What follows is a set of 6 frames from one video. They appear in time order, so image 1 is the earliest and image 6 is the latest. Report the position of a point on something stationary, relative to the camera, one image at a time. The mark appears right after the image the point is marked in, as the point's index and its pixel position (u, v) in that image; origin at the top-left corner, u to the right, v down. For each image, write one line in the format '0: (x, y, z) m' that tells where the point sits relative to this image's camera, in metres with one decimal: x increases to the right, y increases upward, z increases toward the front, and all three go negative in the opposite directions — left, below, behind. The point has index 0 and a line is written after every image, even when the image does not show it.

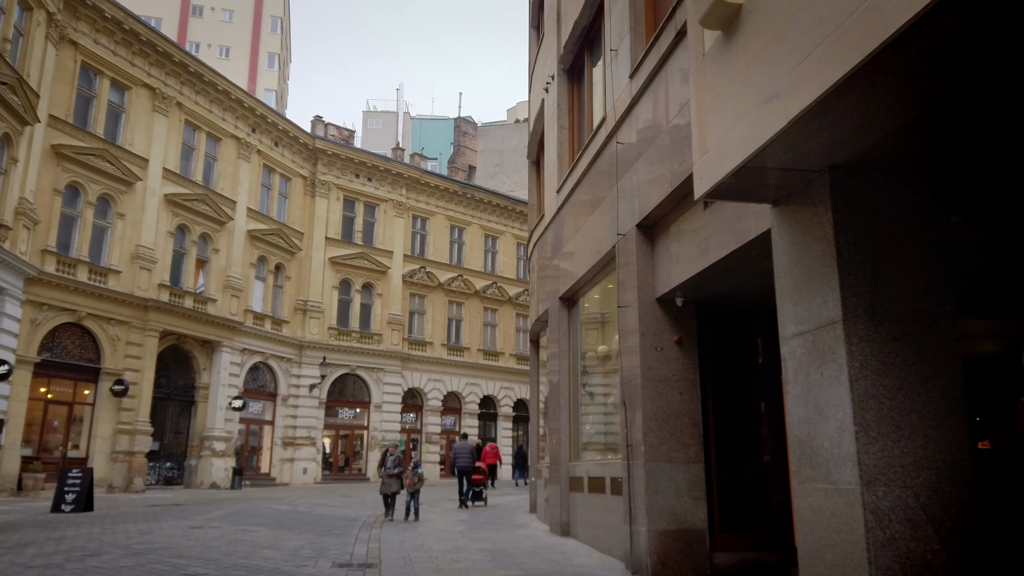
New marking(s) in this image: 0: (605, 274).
0: (+1.7, +0.2, +13.3) m
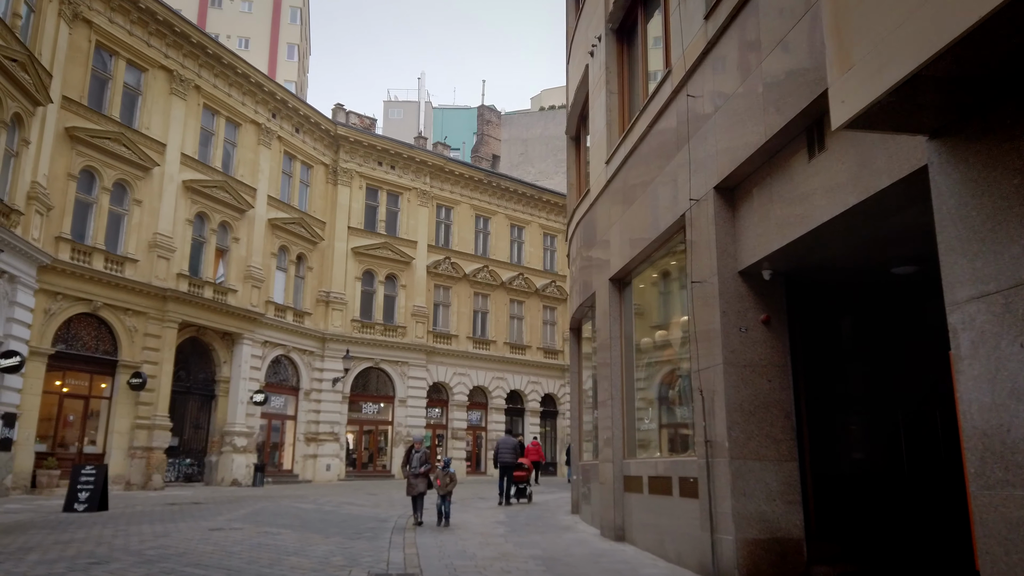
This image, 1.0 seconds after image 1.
0: (+2.4, +0.6, +11.9) m
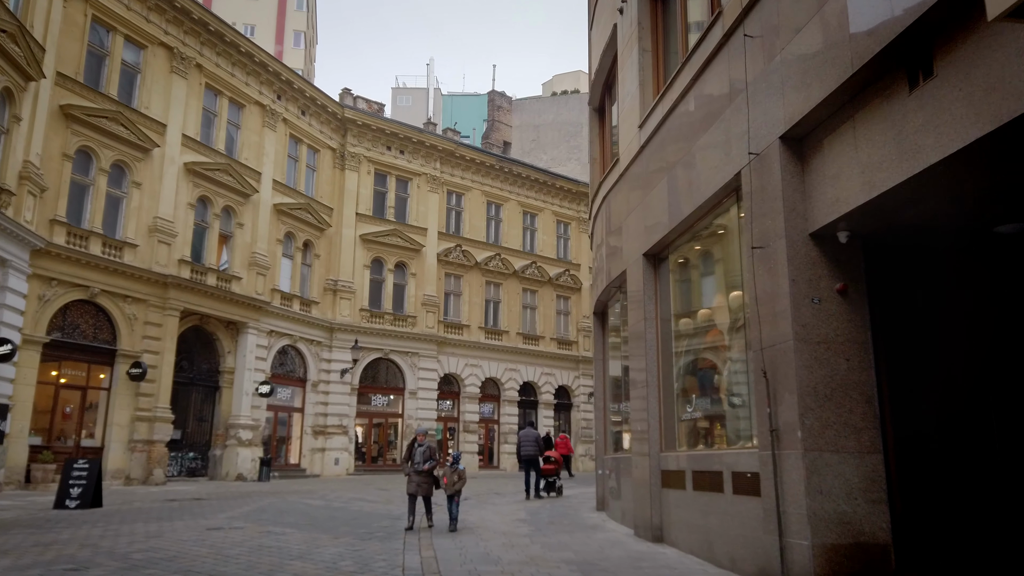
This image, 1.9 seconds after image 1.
0: (+2.8, +1.0, +10.7) m
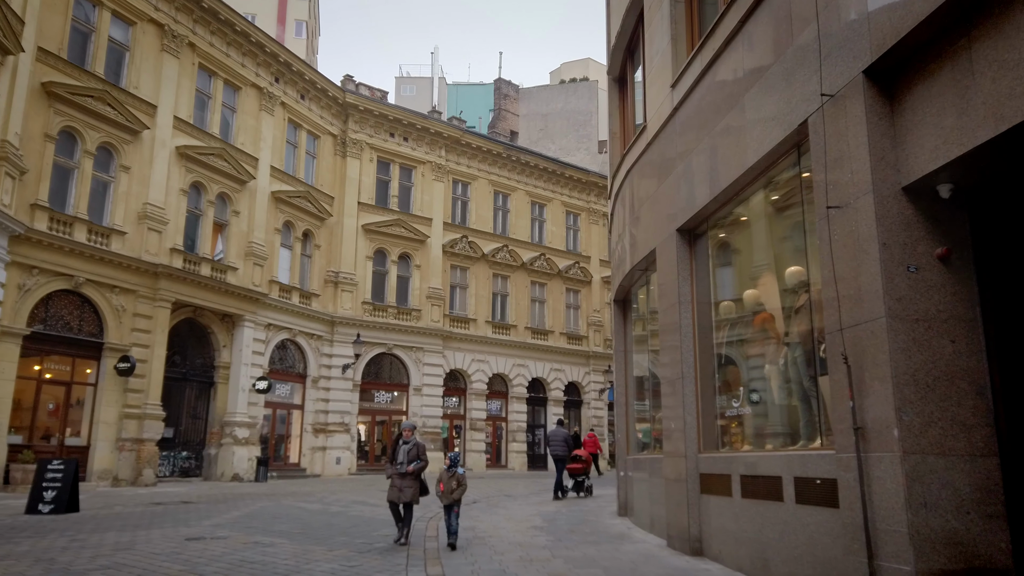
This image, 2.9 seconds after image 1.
0: (+3.1, +1.3, +9.3) m
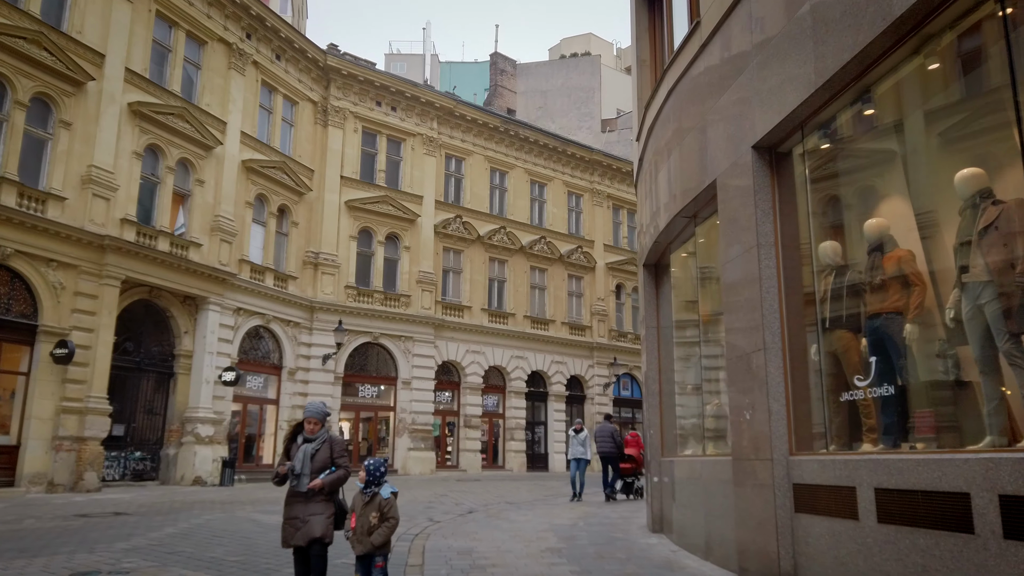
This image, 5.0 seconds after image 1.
0: (+3.2, +1.9, +6.3) m
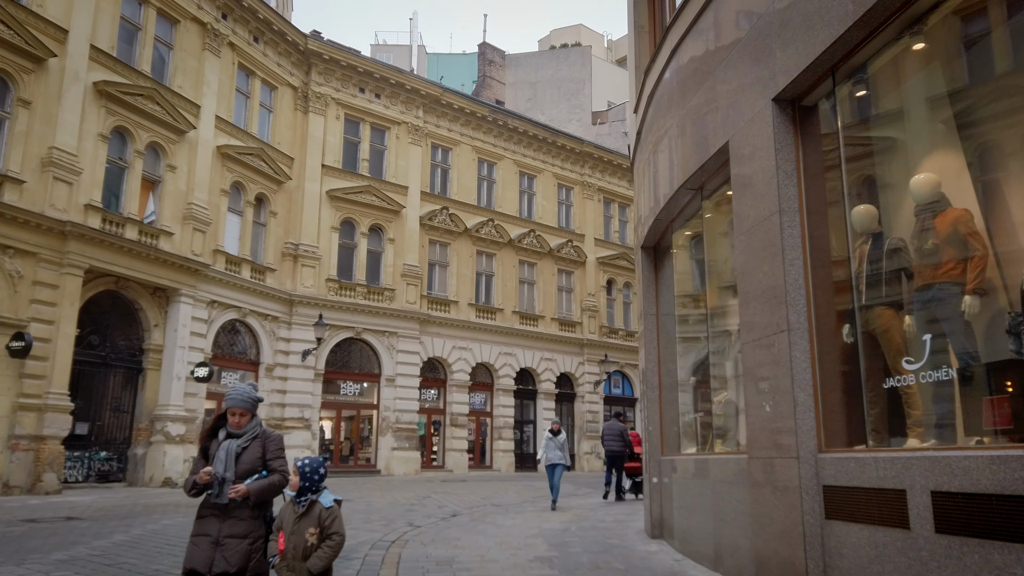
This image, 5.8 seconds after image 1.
0: (+3.1, +2.2, +5.3) m
